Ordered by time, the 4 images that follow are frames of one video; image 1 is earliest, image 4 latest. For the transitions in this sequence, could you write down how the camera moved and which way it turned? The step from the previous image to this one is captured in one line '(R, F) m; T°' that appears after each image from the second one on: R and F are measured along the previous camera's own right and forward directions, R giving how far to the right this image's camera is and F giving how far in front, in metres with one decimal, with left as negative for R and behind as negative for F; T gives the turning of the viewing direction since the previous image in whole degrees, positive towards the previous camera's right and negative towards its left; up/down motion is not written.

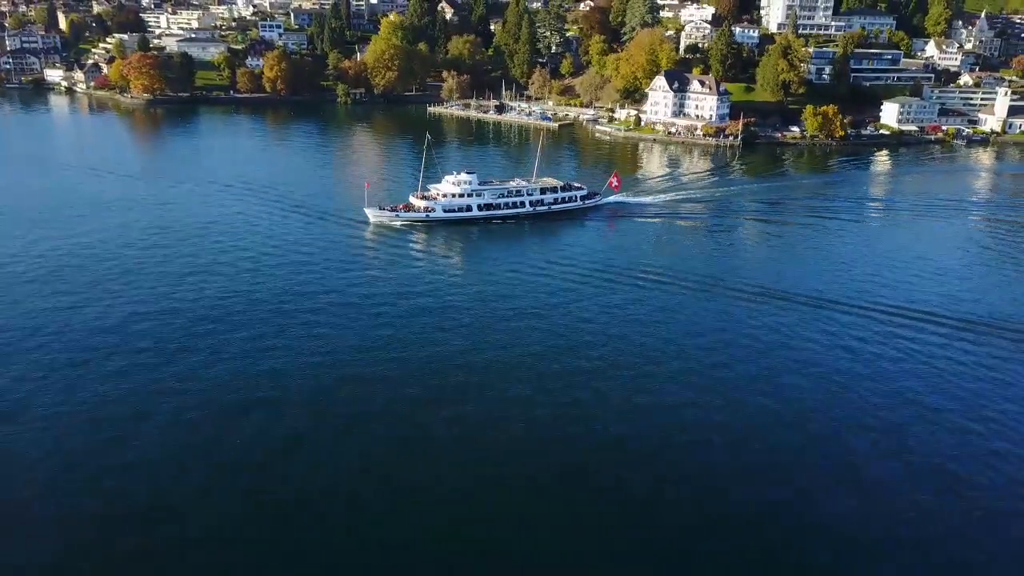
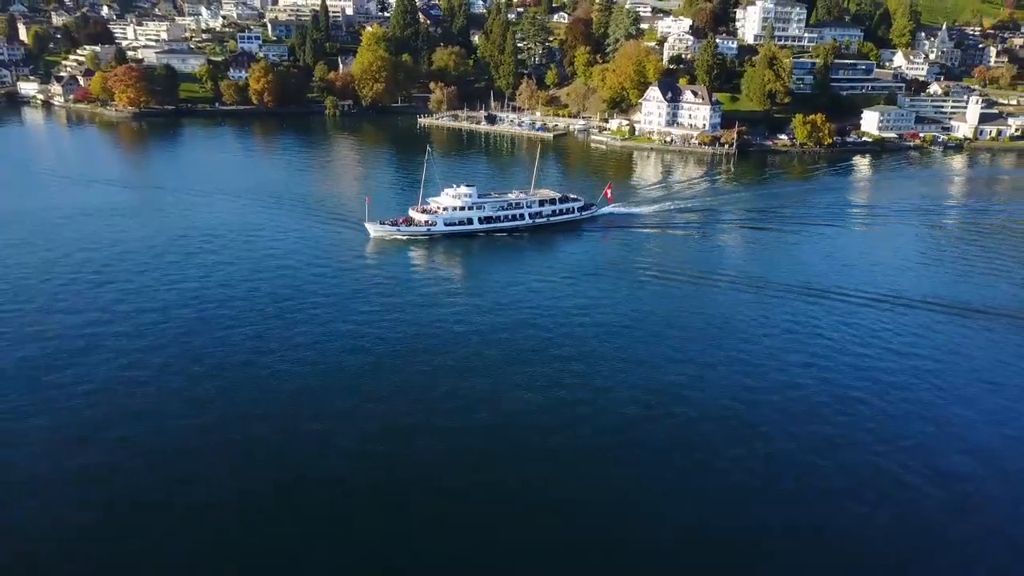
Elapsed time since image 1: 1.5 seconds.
(-1.7, -0.1) m; +3°
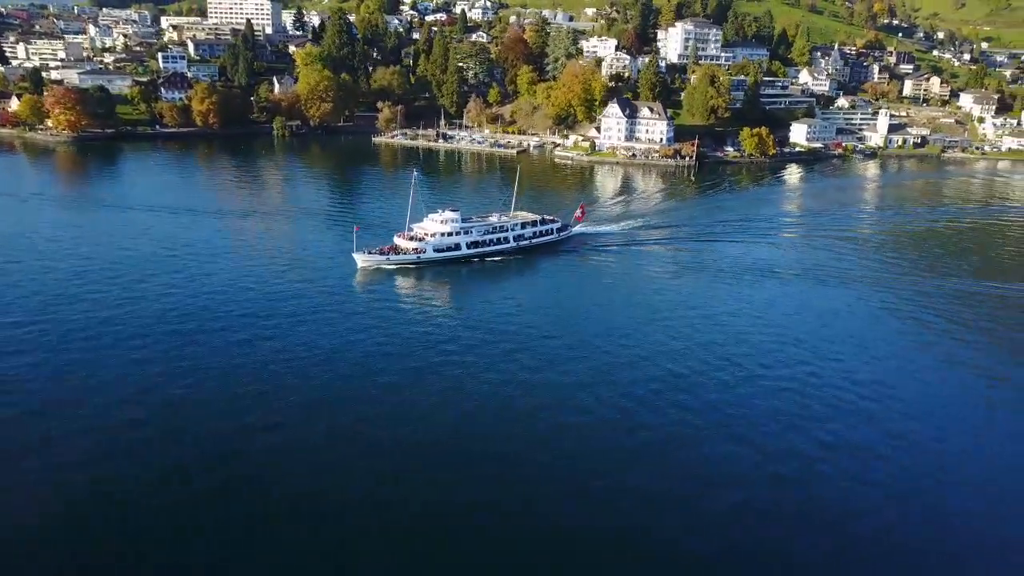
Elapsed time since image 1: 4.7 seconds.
(-3.7, -0.3) m; +9°
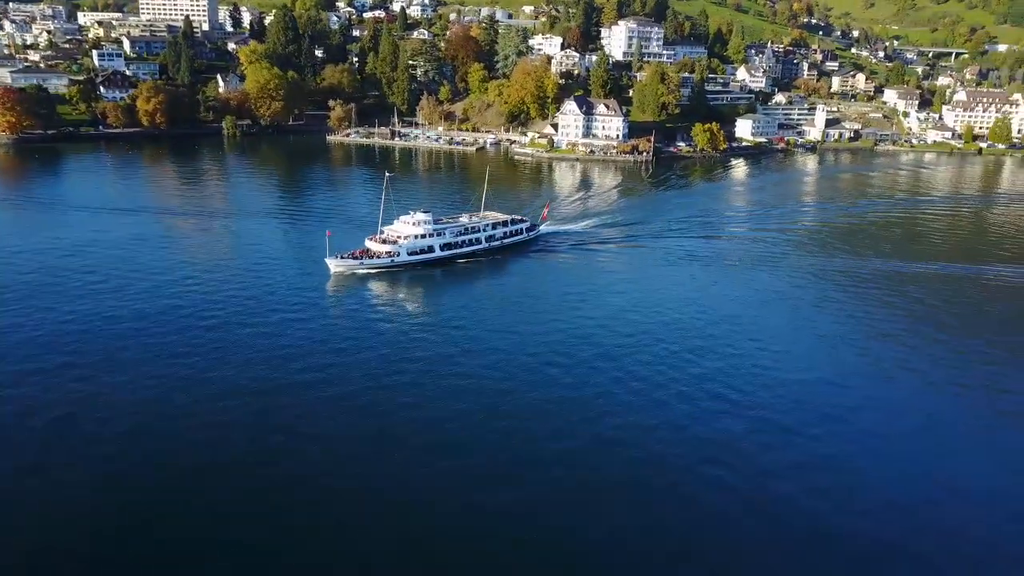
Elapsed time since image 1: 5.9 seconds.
(-1.4, -0.2) m; +5°
